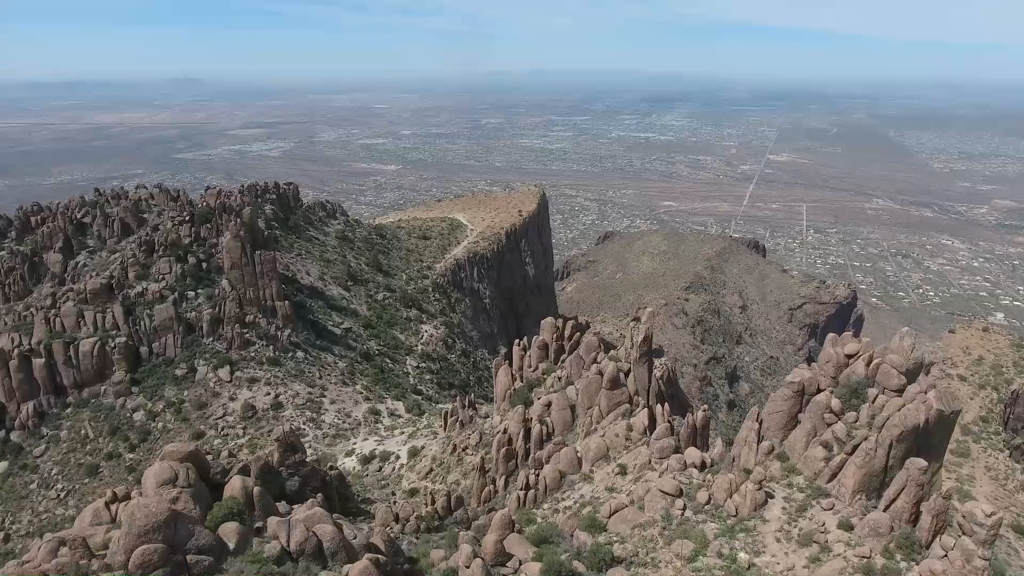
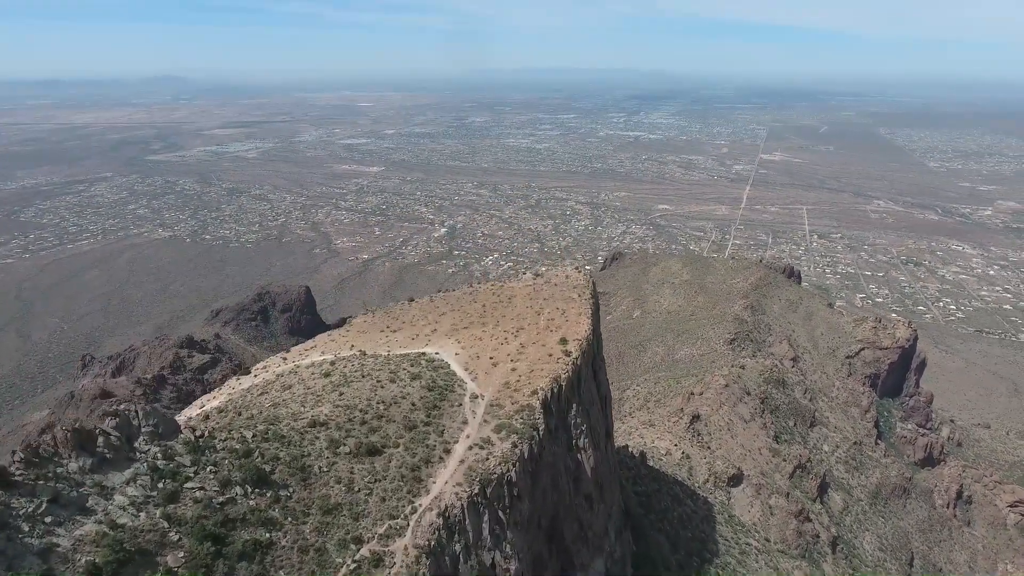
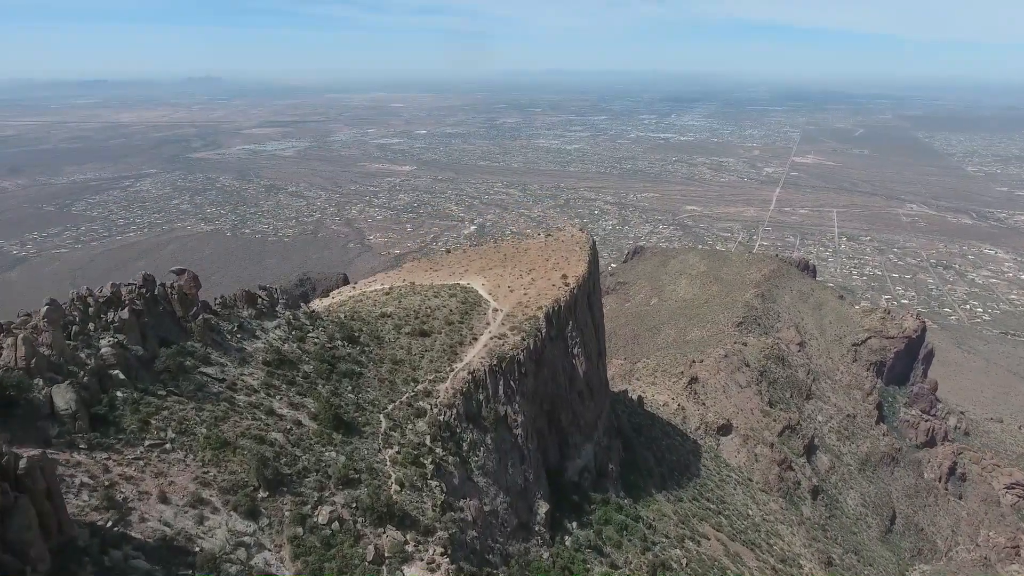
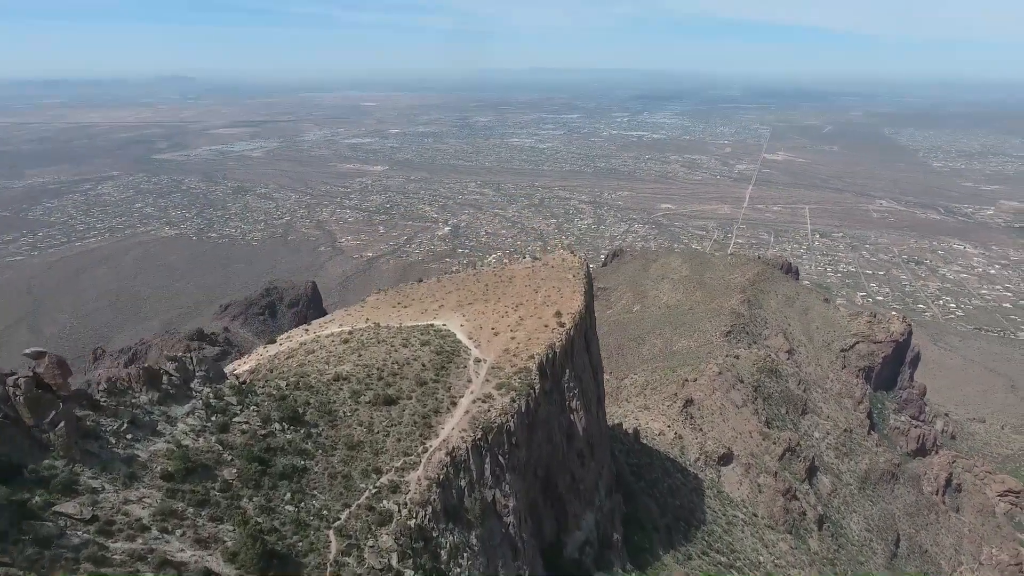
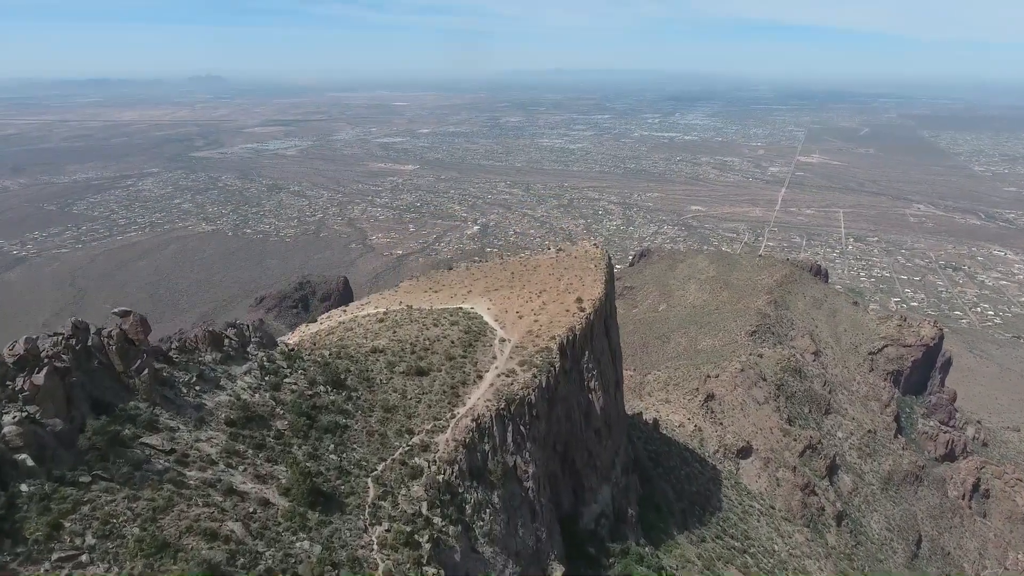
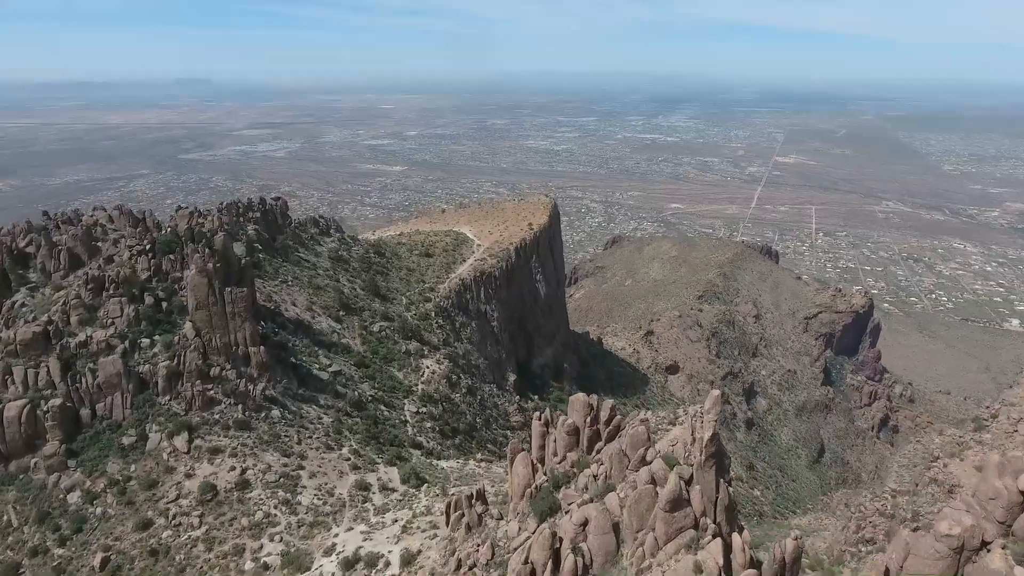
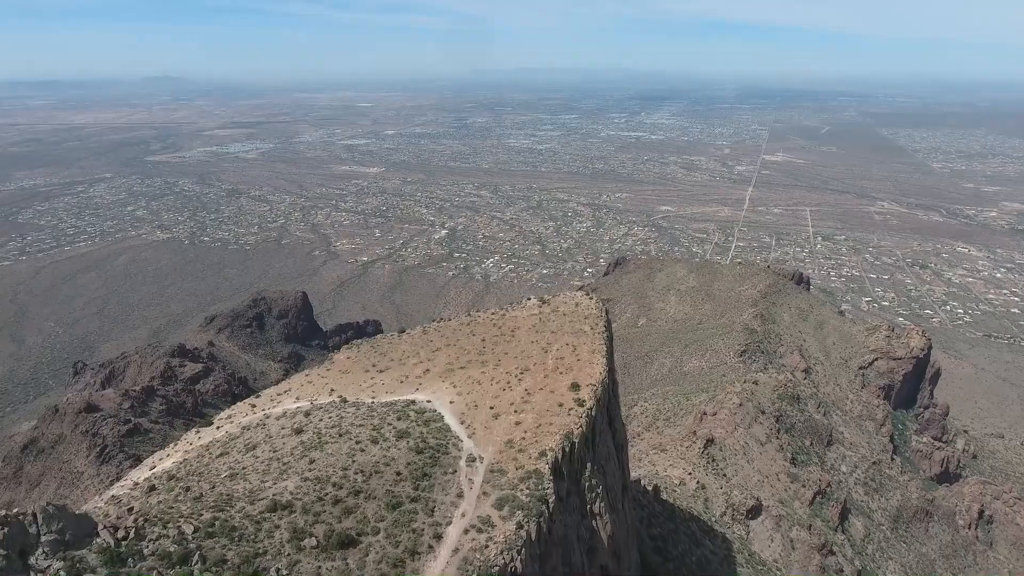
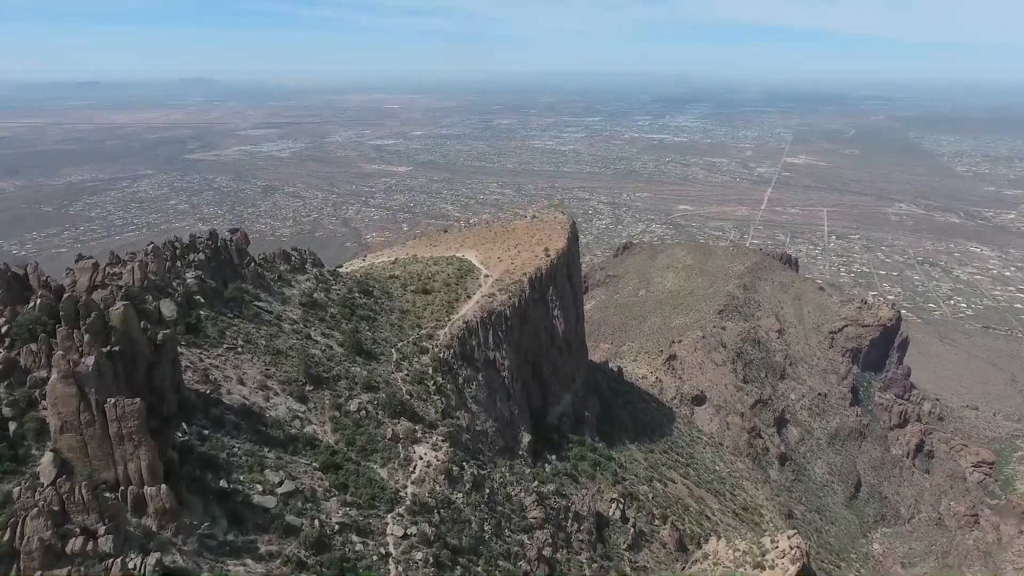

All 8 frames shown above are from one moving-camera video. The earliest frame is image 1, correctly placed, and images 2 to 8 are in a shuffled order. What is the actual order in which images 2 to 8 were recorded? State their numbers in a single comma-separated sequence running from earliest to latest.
6, 8, 3, 5, 4, 2, 7
